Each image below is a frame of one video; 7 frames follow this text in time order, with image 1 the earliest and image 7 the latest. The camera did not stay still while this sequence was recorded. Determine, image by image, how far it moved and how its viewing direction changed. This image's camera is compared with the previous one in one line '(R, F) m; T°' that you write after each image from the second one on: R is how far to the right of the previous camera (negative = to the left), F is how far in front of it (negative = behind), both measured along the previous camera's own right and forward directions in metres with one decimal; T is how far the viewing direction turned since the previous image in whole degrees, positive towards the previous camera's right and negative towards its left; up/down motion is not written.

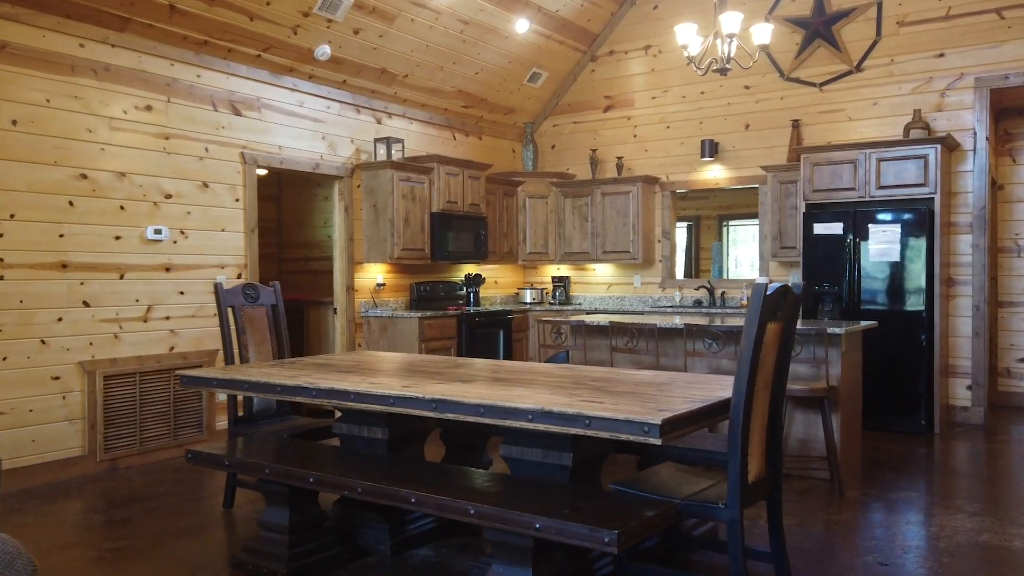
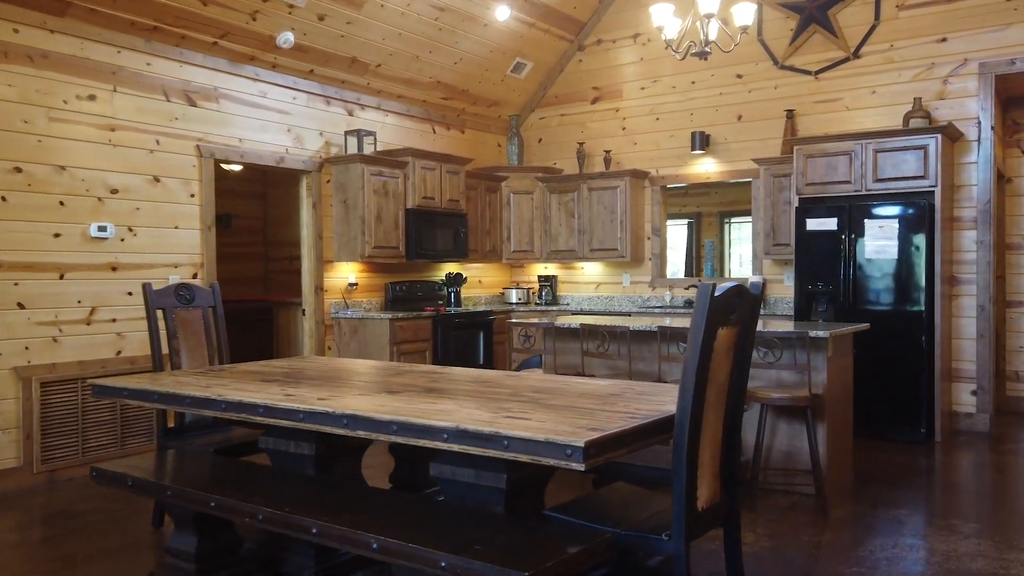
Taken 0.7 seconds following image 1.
(+0.3, +0.3) m; -1°
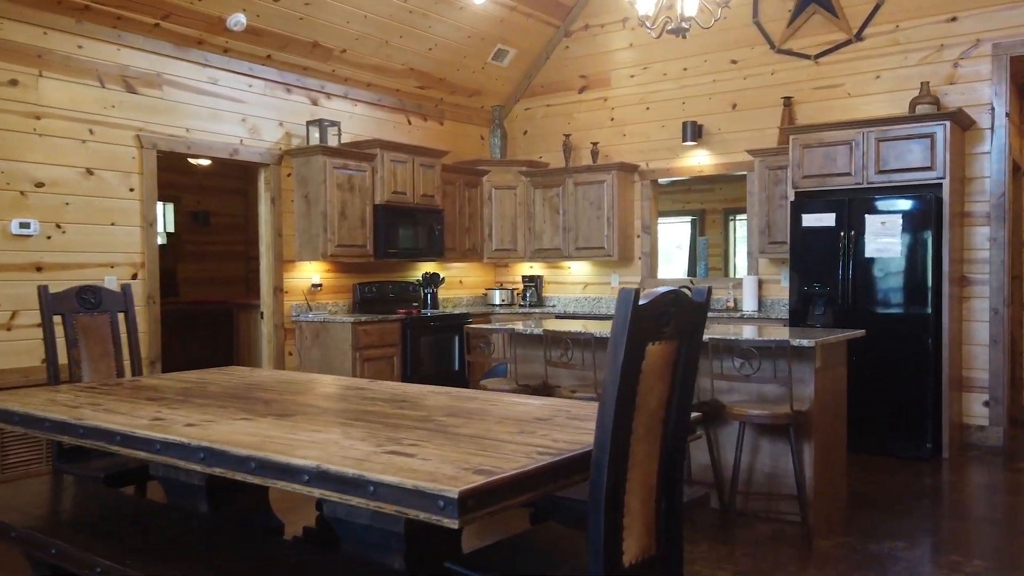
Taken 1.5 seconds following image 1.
(+0.3, +0.4) m; -1°
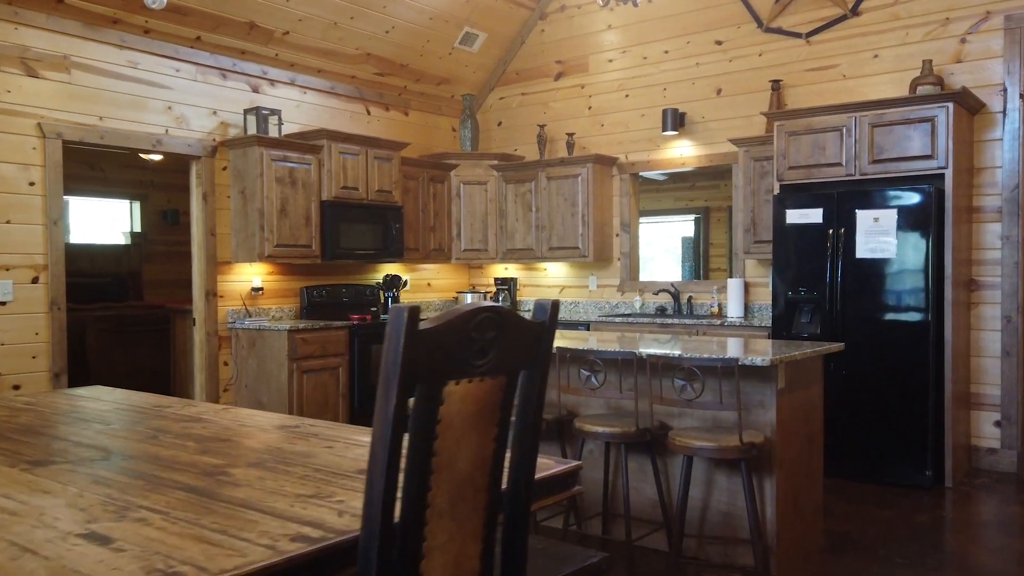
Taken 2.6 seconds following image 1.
(+0.4, +0.5) m; -2°
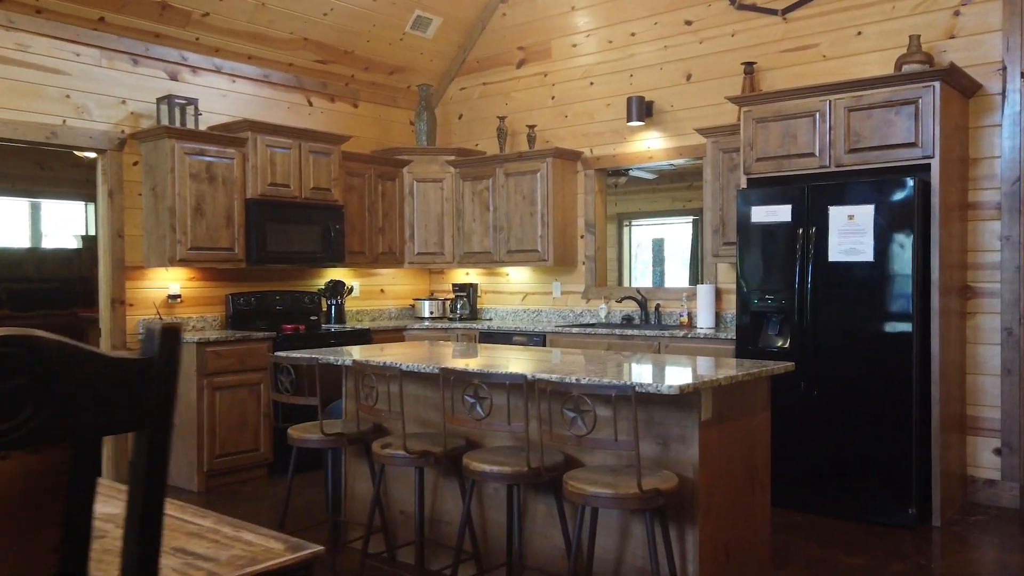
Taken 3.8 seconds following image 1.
(+0.5, +0.5) m; -2°
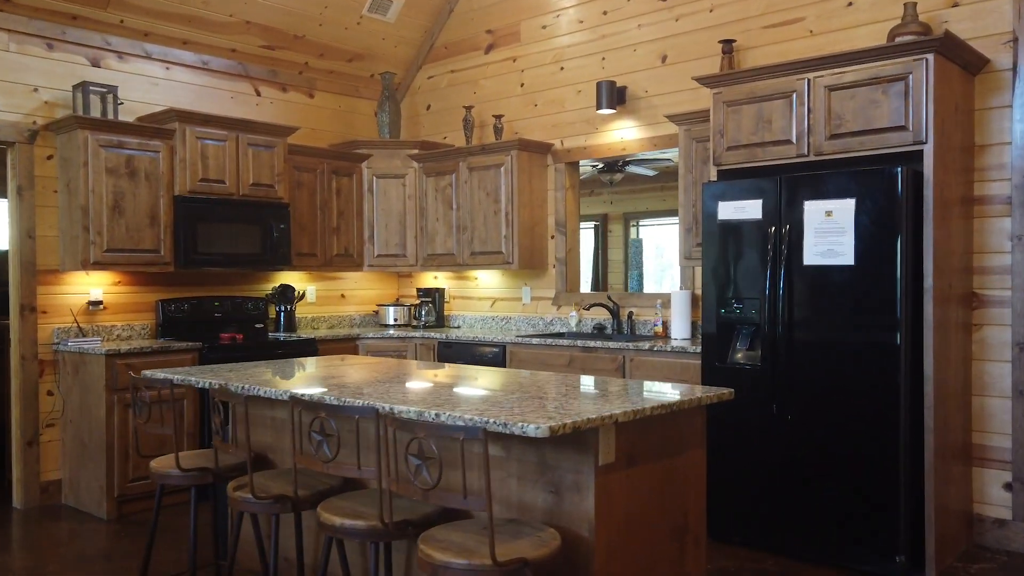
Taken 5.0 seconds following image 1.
(+0.4, +0.5) m; -2°
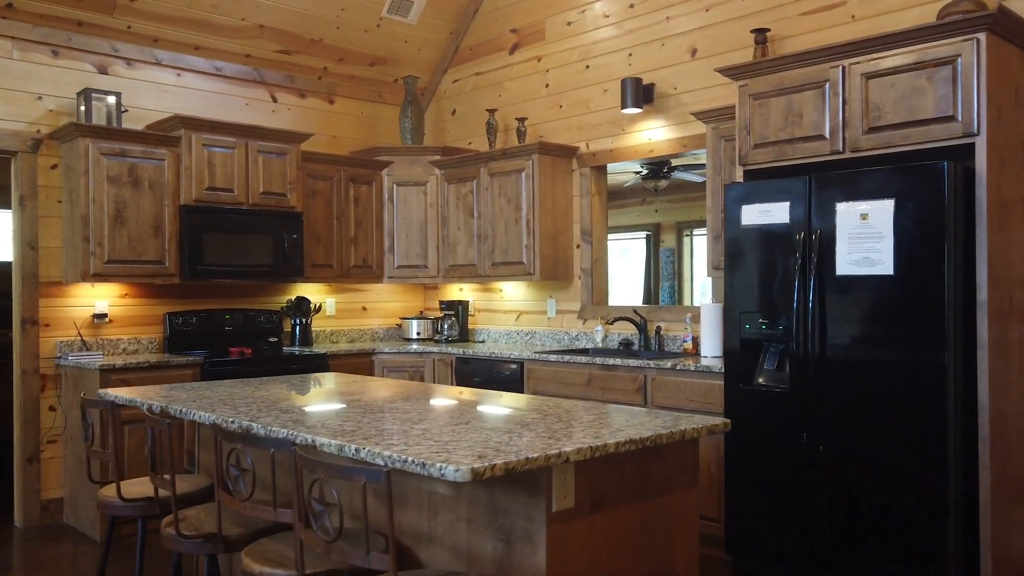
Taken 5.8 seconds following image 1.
(+0.3, +0.3) m; -5°
